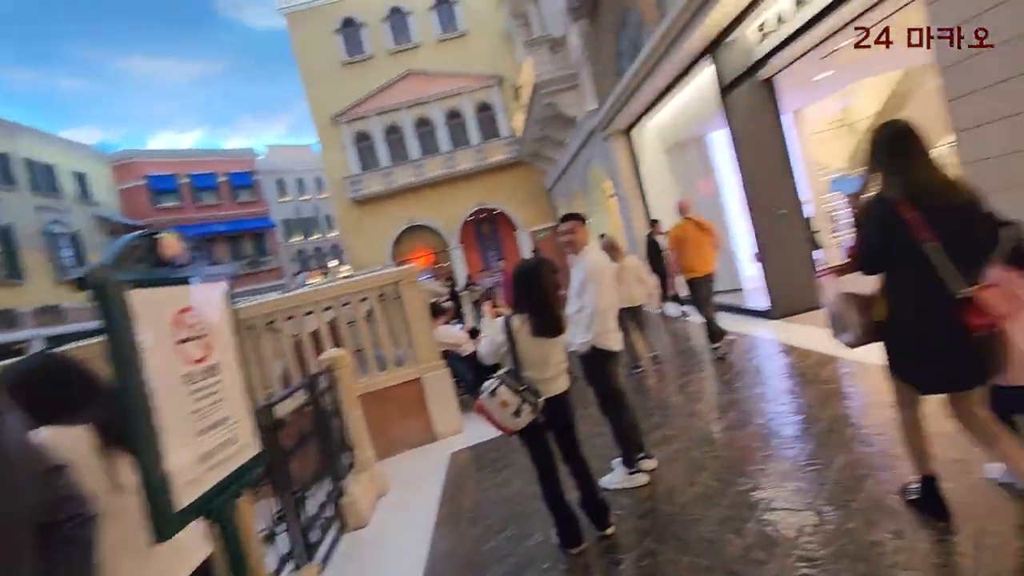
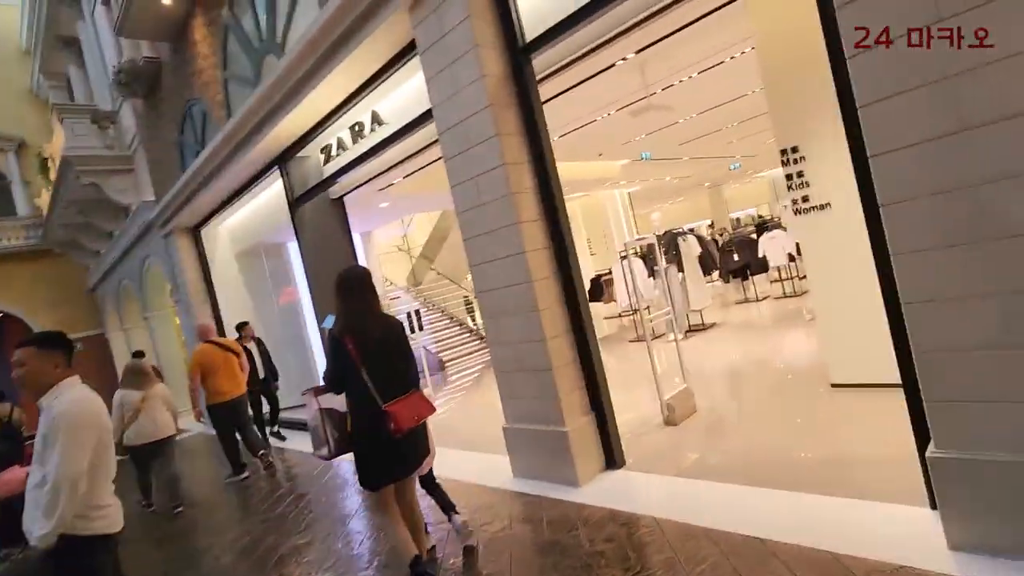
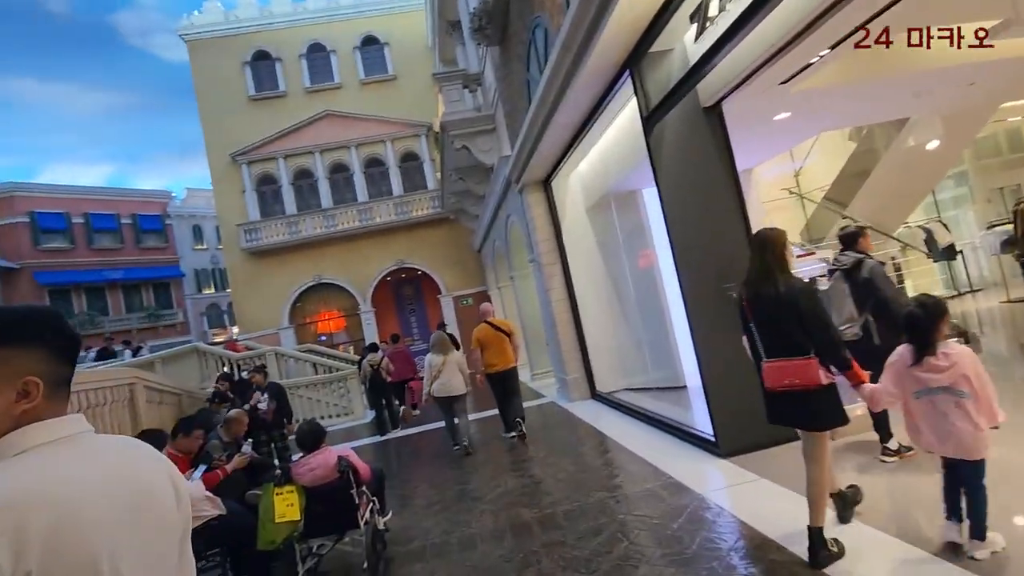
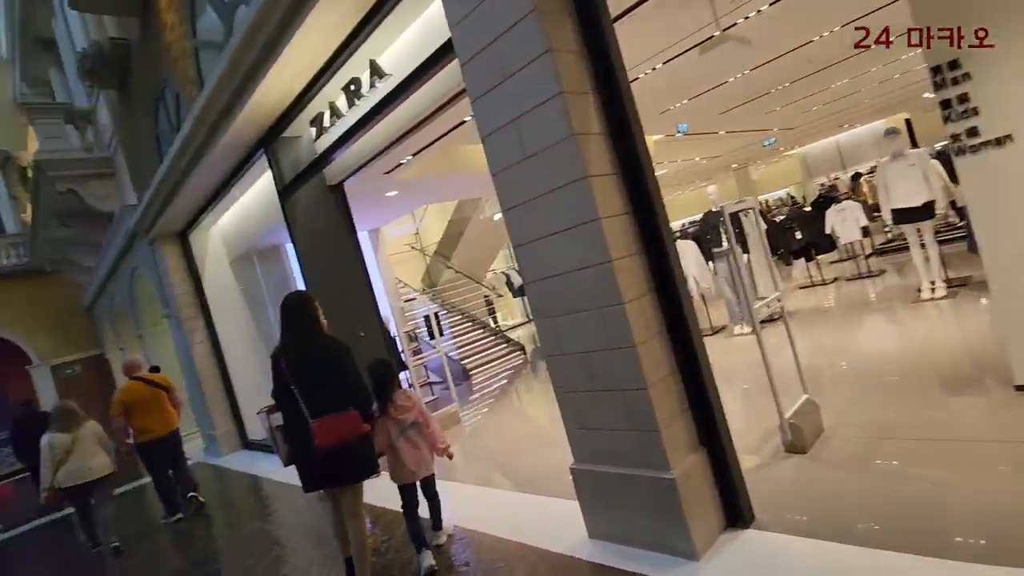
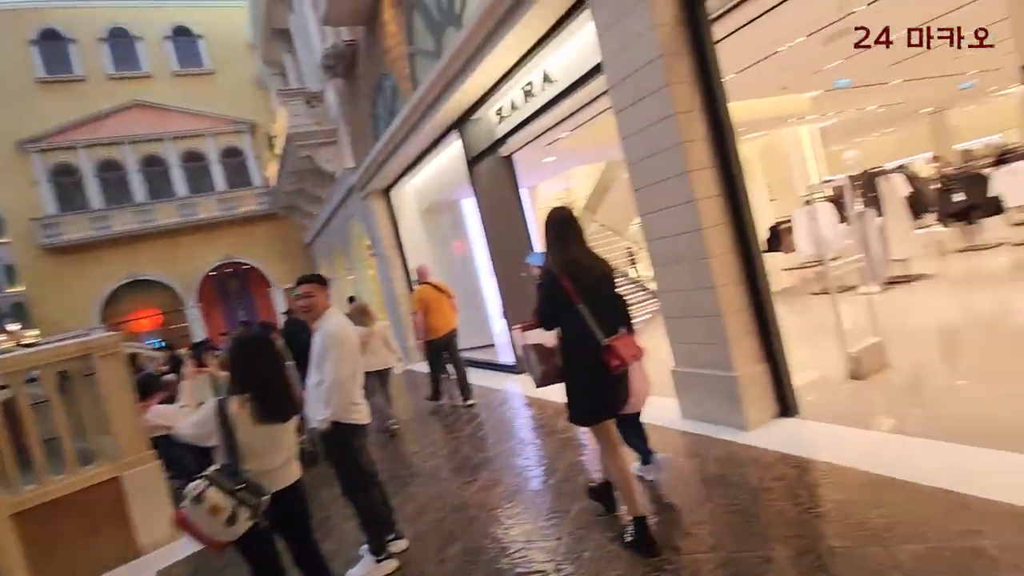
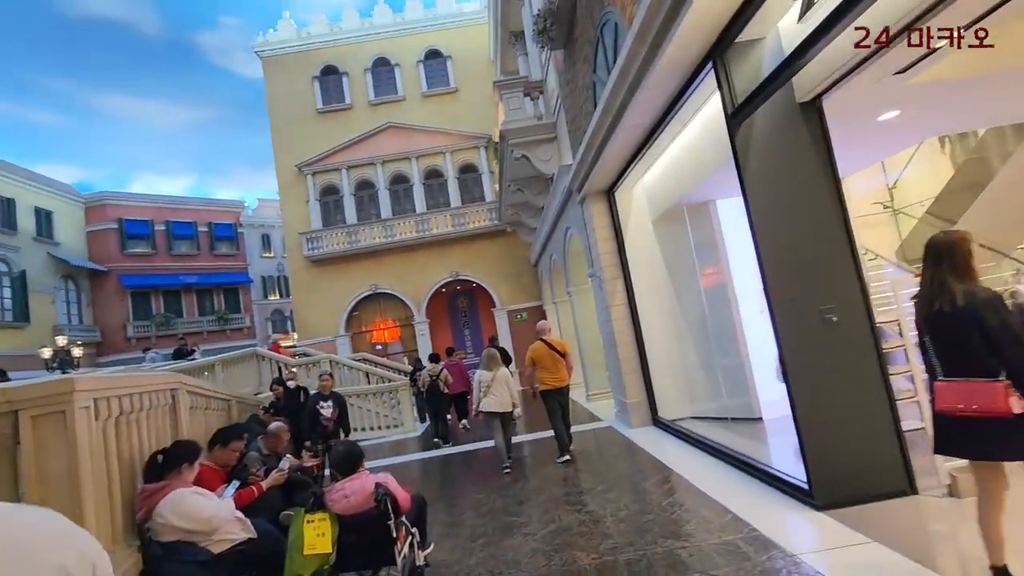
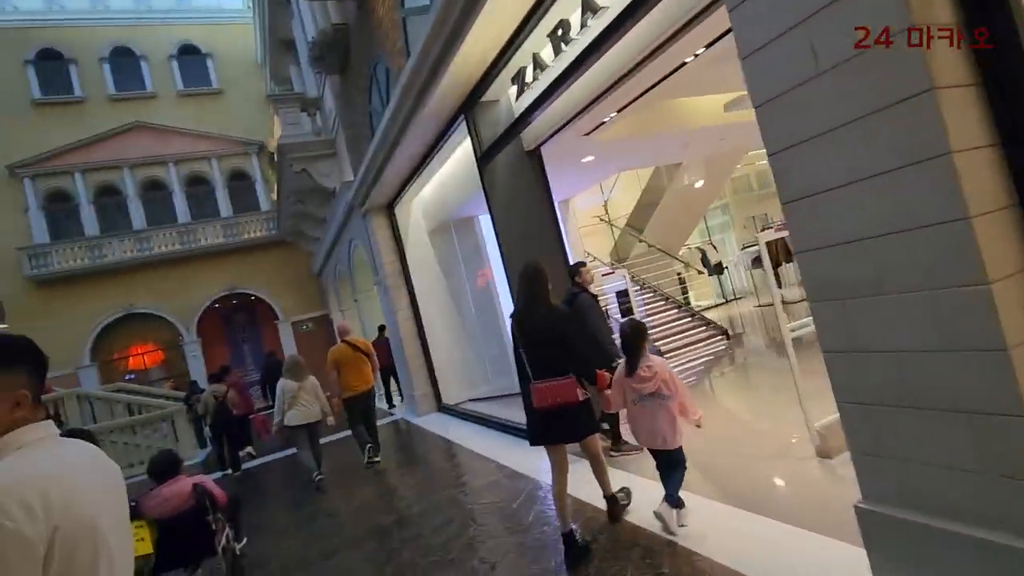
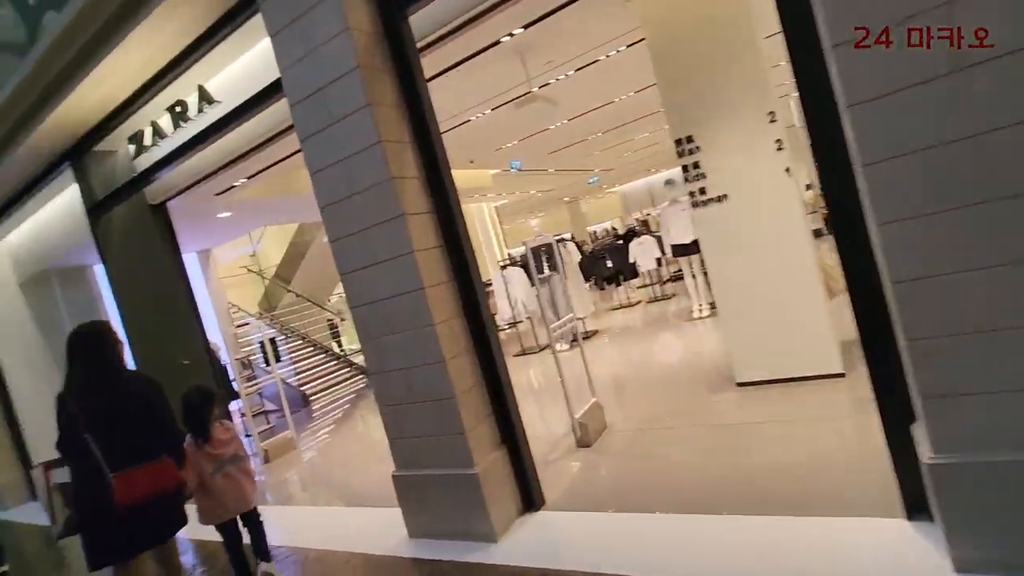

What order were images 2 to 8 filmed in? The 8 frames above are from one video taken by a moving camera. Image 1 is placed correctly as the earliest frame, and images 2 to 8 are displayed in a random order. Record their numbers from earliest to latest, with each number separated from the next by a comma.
5, 2, 8, 4, 7, 3, 6
